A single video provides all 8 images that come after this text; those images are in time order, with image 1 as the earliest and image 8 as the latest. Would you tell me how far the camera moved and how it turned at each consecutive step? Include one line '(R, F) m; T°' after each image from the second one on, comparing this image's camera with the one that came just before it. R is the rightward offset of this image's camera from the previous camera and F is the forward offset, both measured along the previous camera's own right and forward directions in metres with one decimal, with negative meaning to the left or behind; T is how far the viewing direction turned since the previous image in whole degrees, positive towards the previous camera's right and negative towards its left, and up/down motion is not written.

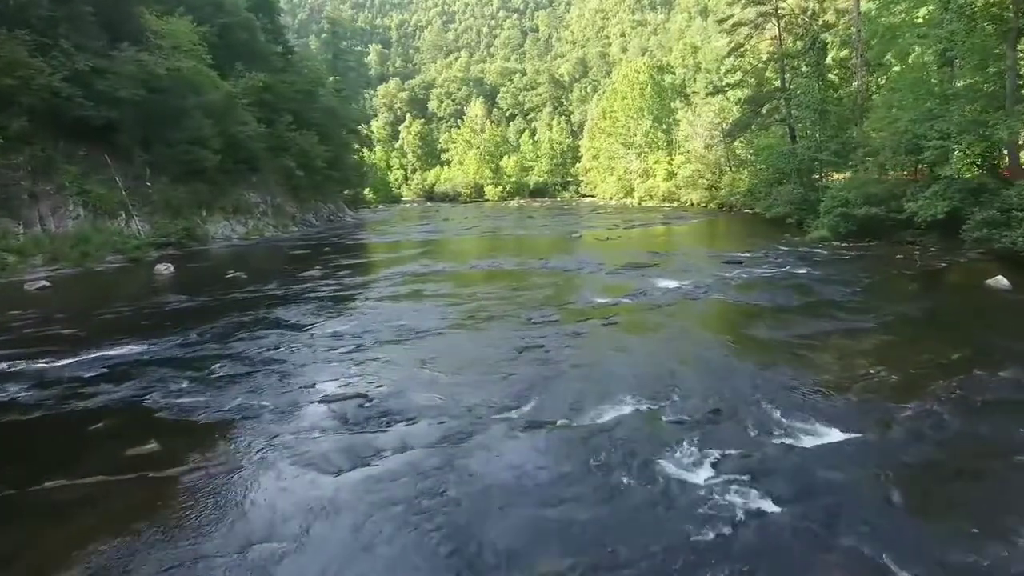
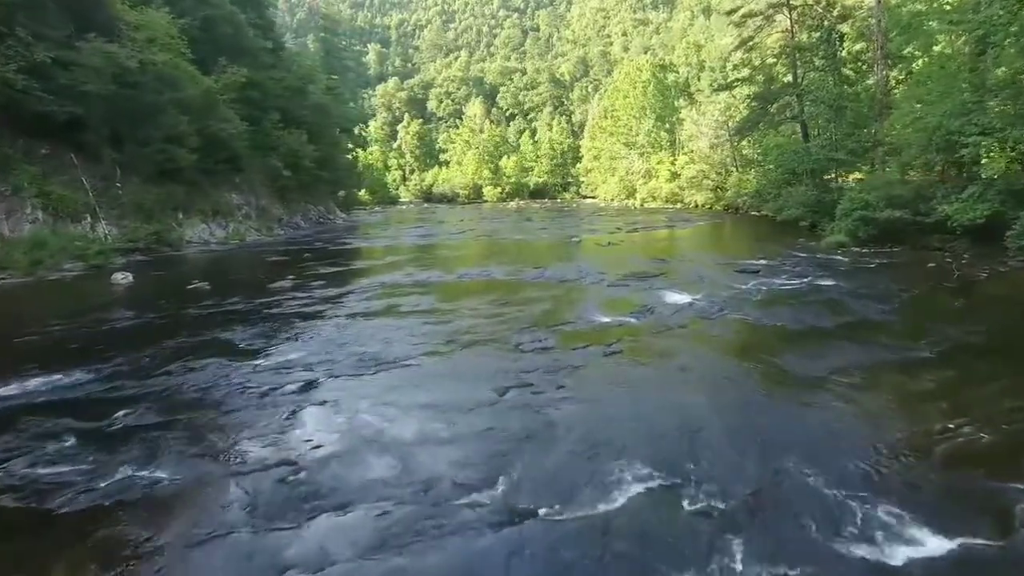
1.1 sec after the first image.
(+0.1, +1.7) m; 0°
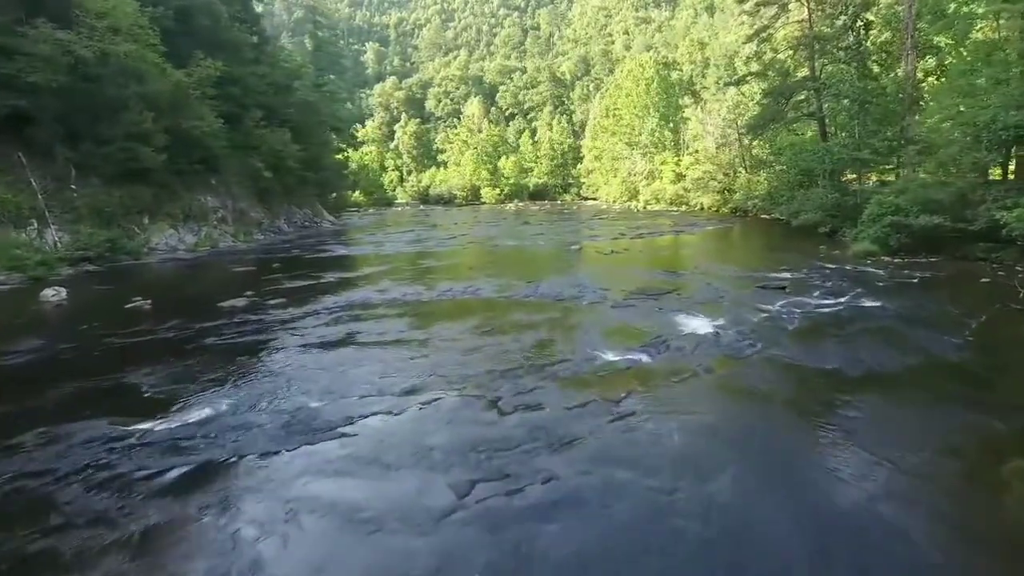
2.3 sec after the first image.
(+0.1, +2.2) m; 0°
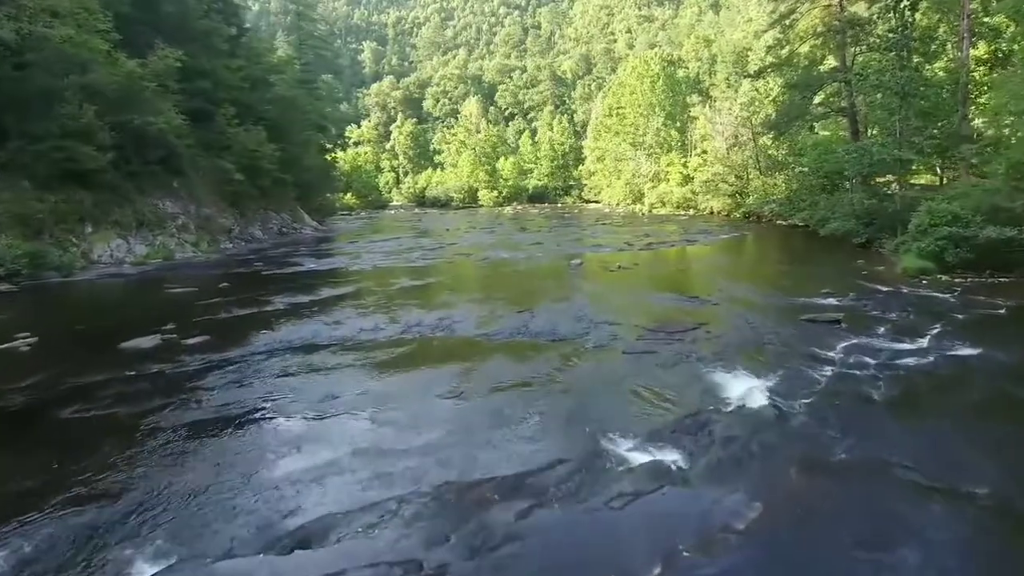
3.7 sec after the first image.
(+0.2, +3.1) m; 0°
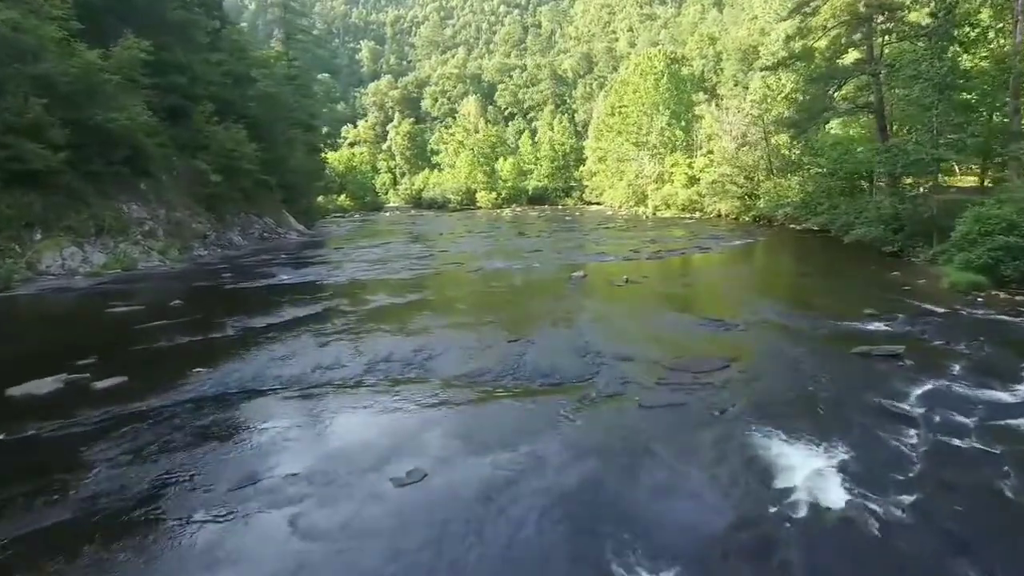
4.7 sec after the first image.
(+0.1, +2.2) m; 0°
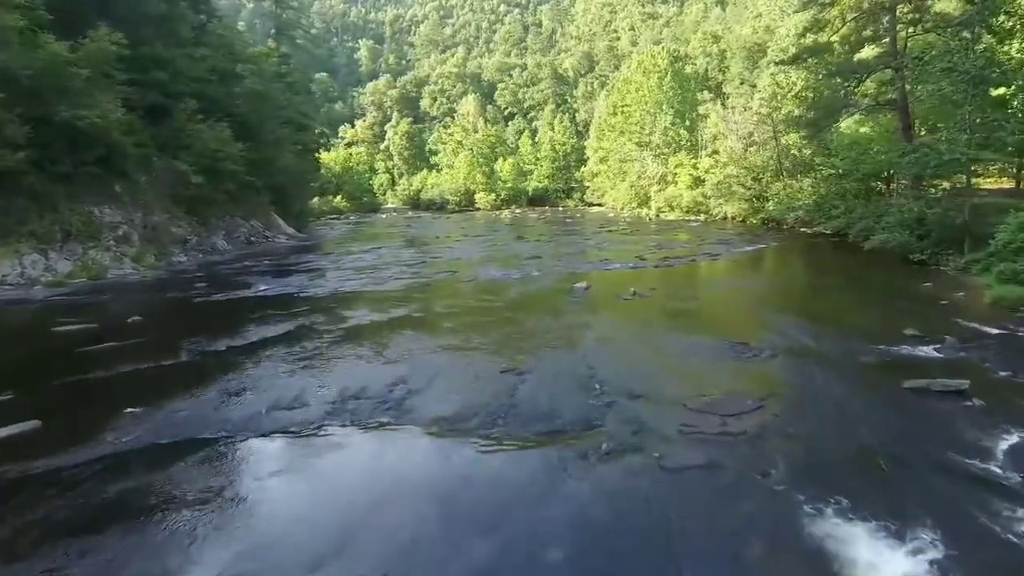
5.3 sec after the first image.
(+0.1, +1.6) m; 0°
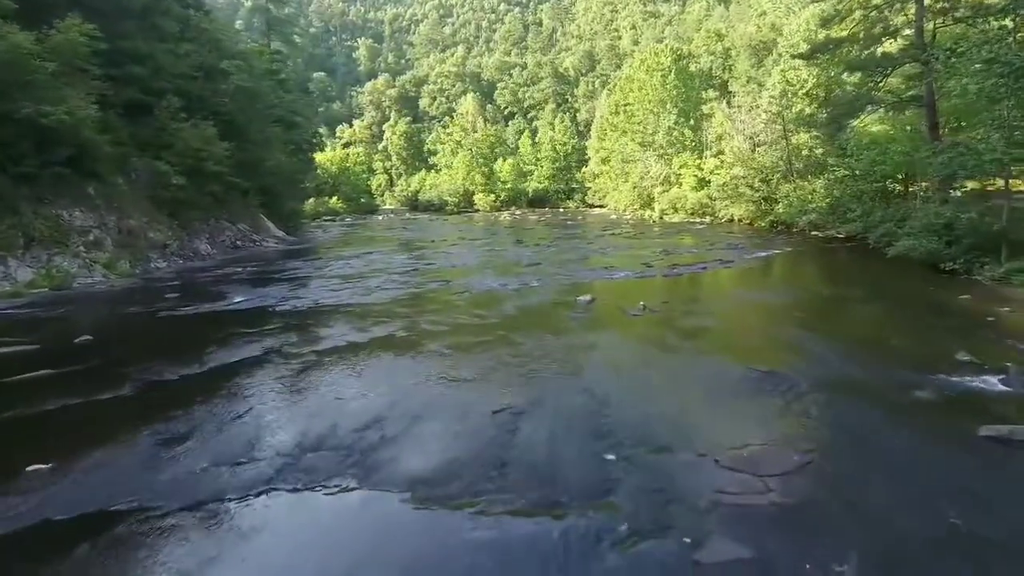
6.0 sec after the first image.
(0.0, +1.5) m; 0°
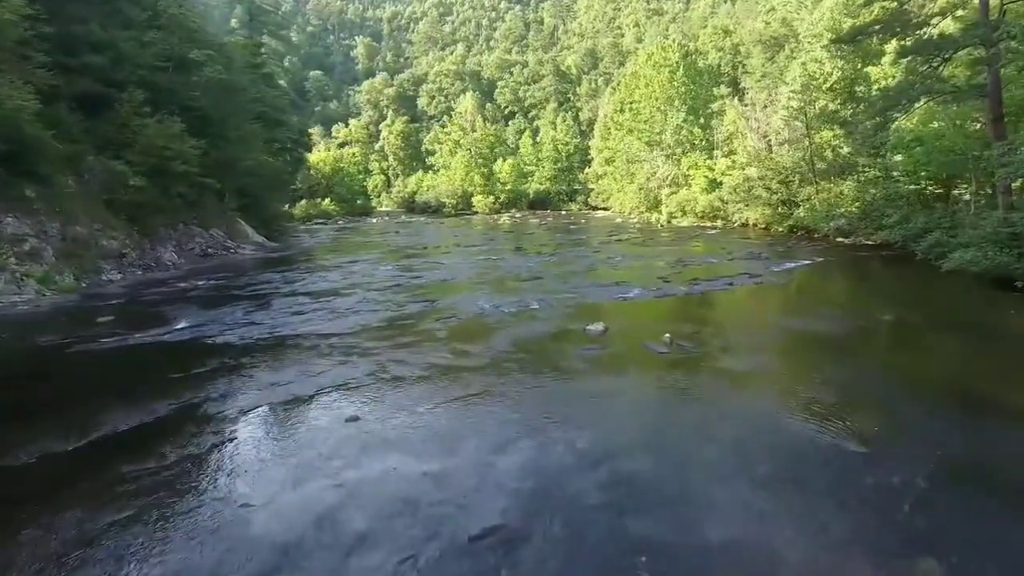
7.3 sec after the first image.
(+0.1, +2.9) m; 0°
